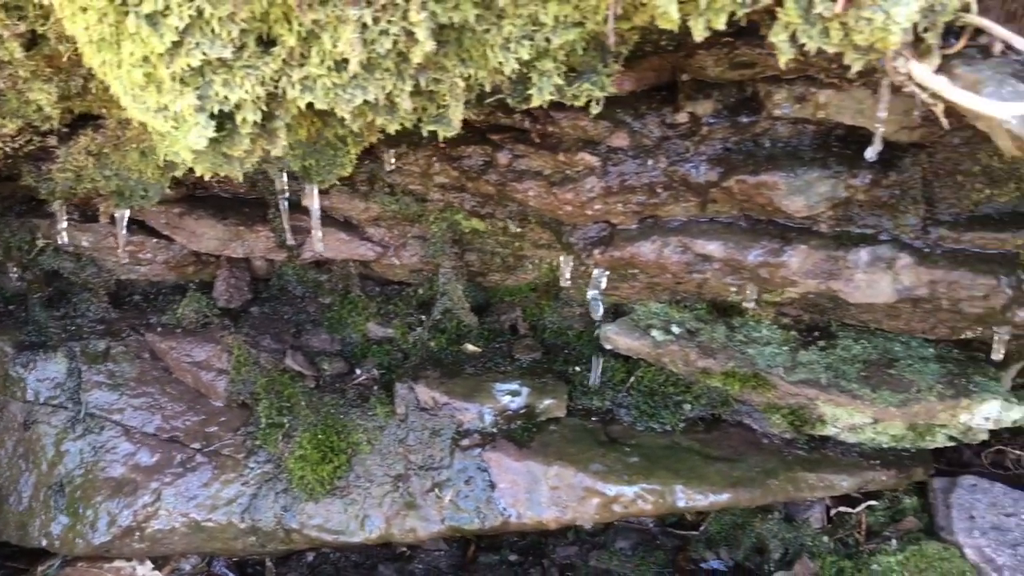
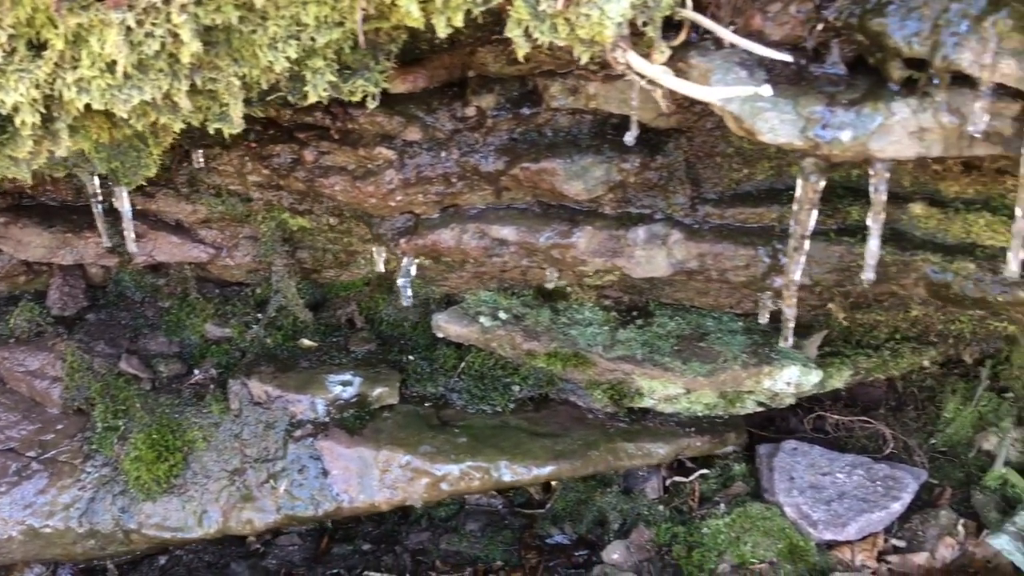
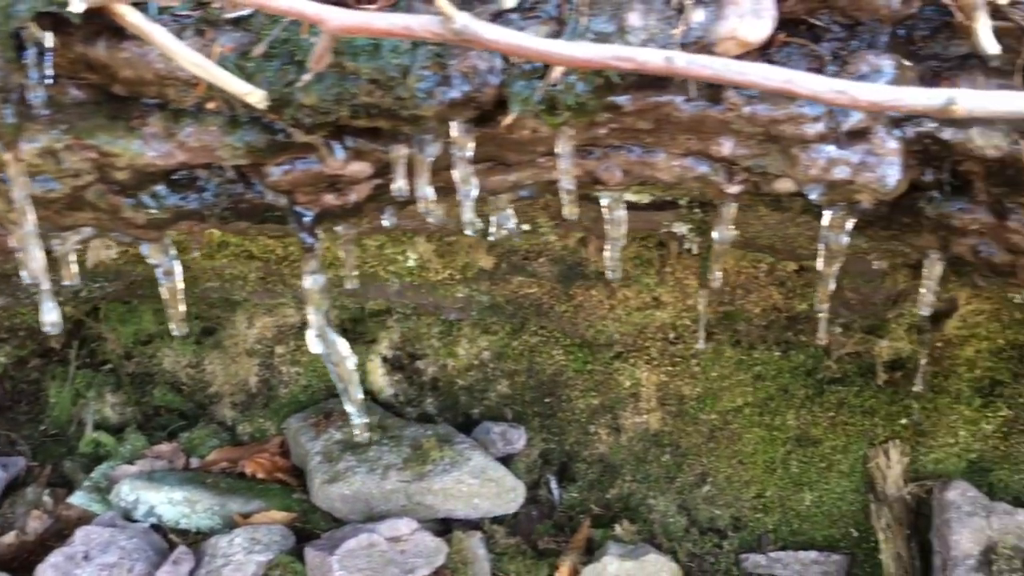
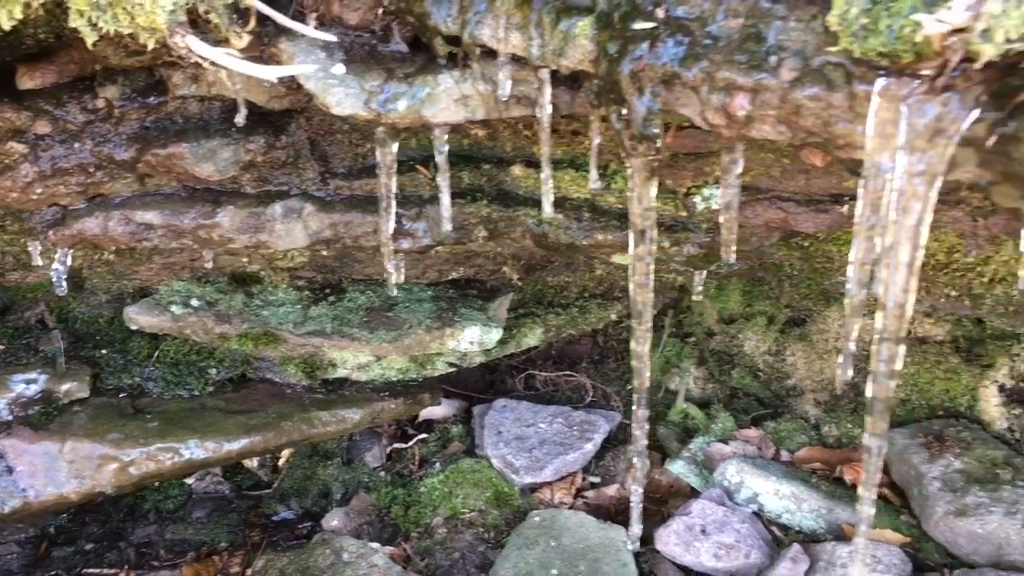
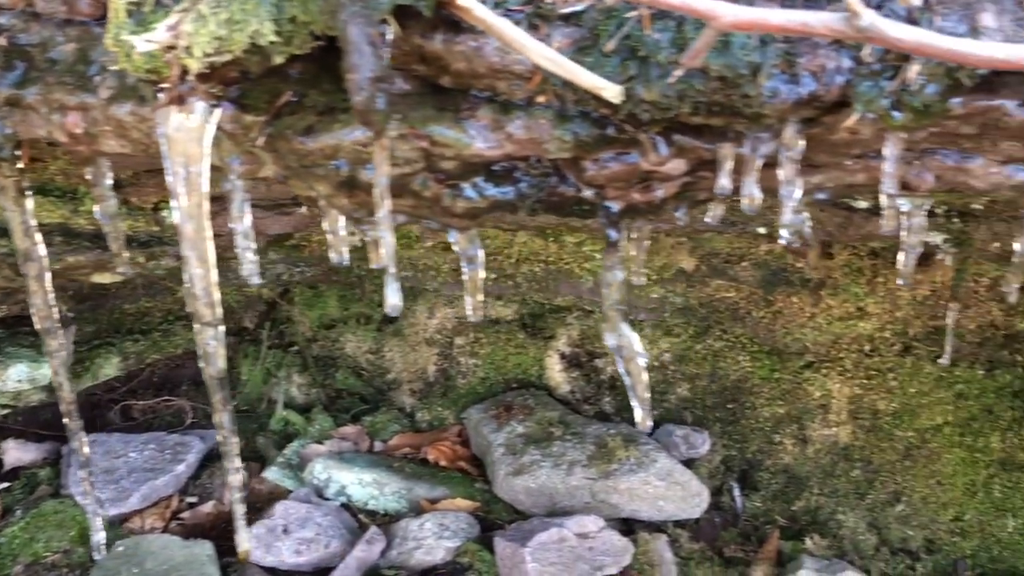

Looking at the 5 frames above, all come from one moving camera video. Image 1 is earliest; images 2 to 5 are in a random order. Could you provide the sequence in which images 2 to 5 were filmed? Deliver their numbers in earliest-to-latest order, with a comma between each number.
2, 4, 5, 3
